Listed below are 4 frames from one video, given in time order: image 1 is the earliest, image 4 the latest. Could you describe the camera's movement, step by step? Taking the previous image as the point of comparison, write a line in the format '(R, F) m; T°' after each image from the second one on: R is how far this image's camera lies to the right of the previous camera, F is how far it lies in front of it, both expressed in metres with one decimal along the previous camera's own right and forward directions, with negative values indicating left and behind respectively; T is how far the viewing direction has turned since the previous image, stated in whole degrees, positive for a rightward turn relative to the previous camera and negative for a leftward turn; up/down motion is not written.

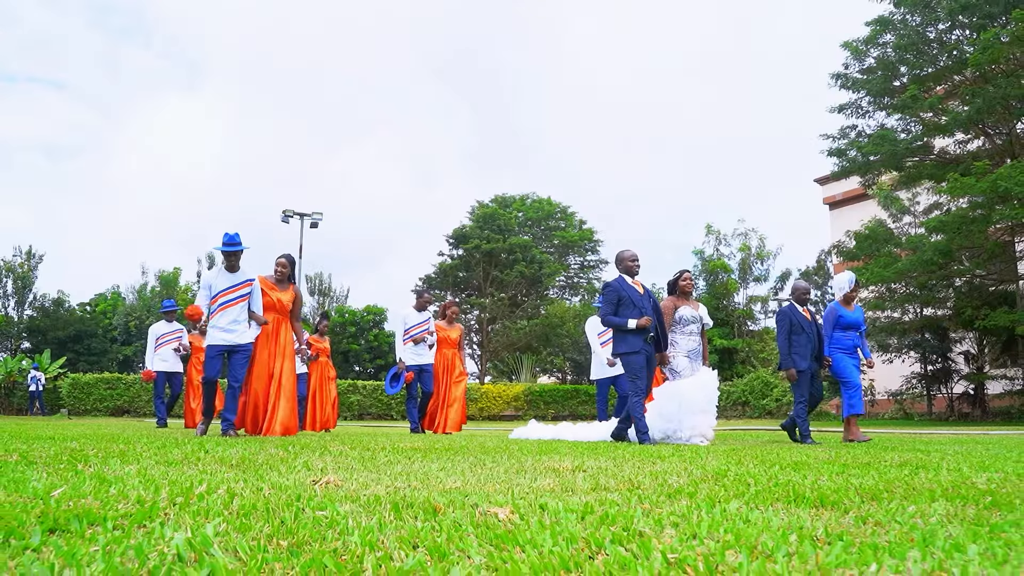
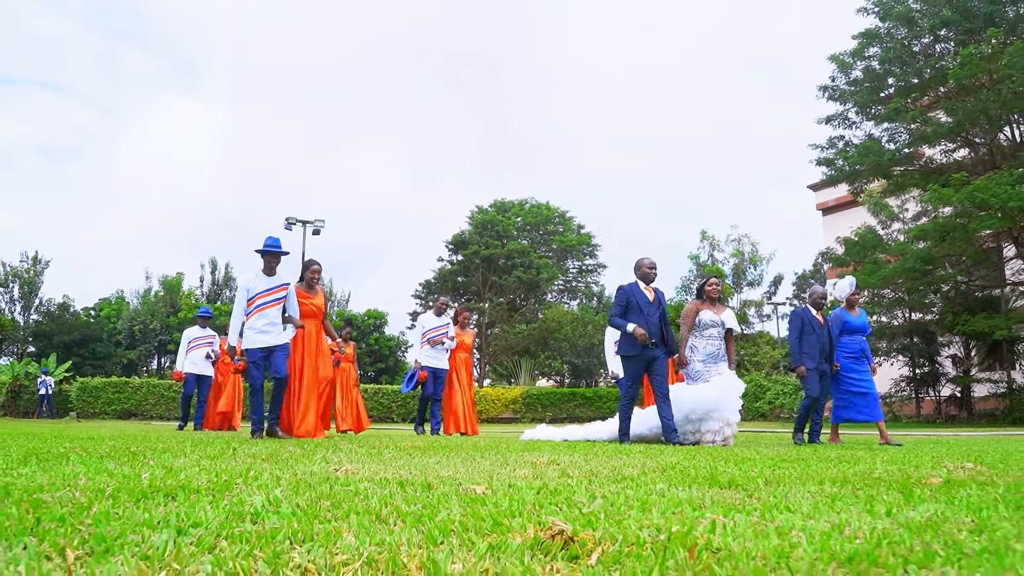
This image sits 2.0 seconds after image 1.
(-0.5, -0.4) m; +1°
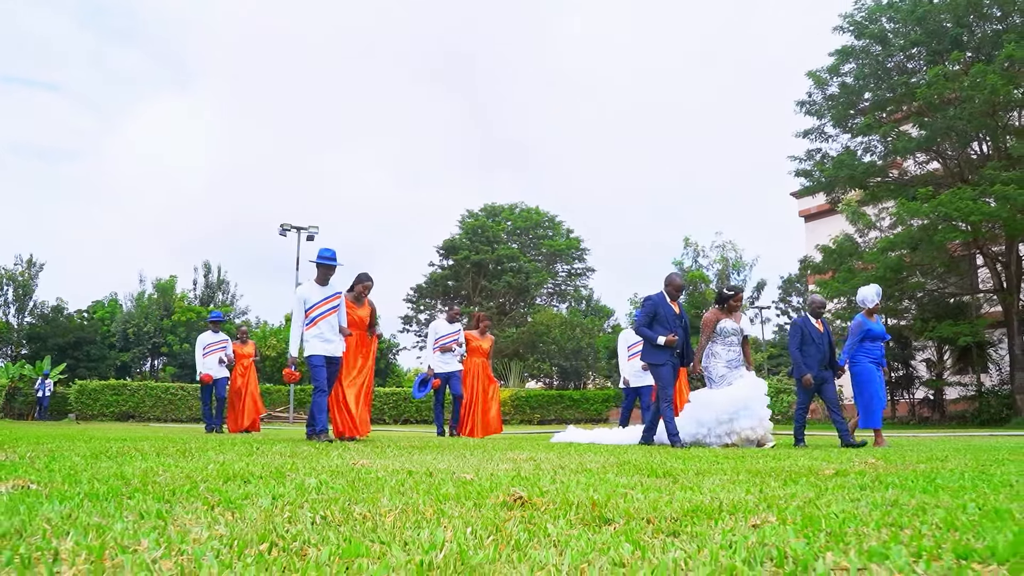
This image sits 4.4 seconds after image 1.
(0.0, -0.6) m; +1°
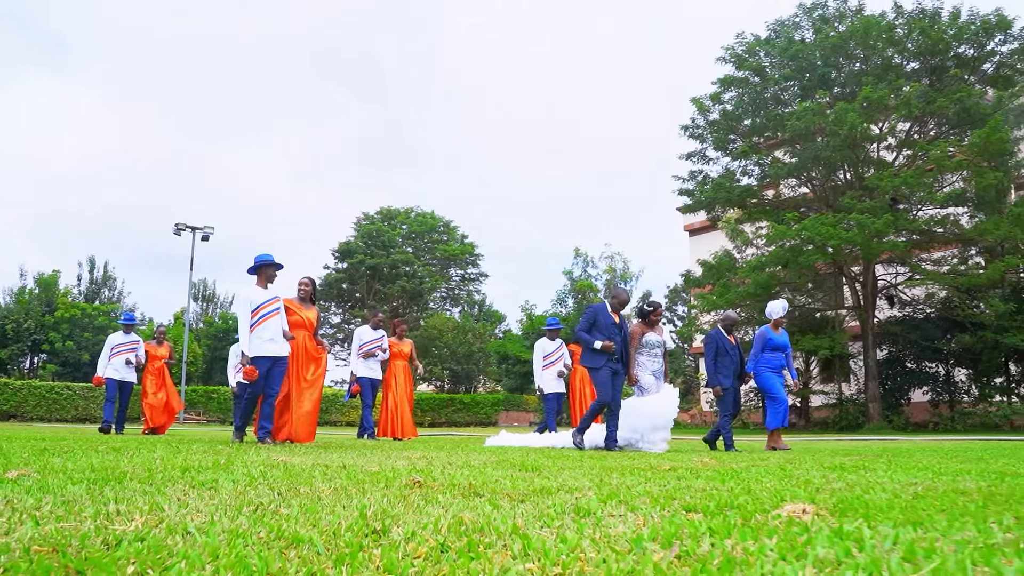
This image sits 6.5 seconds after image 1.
(0.0, -0.6) m; +7°
